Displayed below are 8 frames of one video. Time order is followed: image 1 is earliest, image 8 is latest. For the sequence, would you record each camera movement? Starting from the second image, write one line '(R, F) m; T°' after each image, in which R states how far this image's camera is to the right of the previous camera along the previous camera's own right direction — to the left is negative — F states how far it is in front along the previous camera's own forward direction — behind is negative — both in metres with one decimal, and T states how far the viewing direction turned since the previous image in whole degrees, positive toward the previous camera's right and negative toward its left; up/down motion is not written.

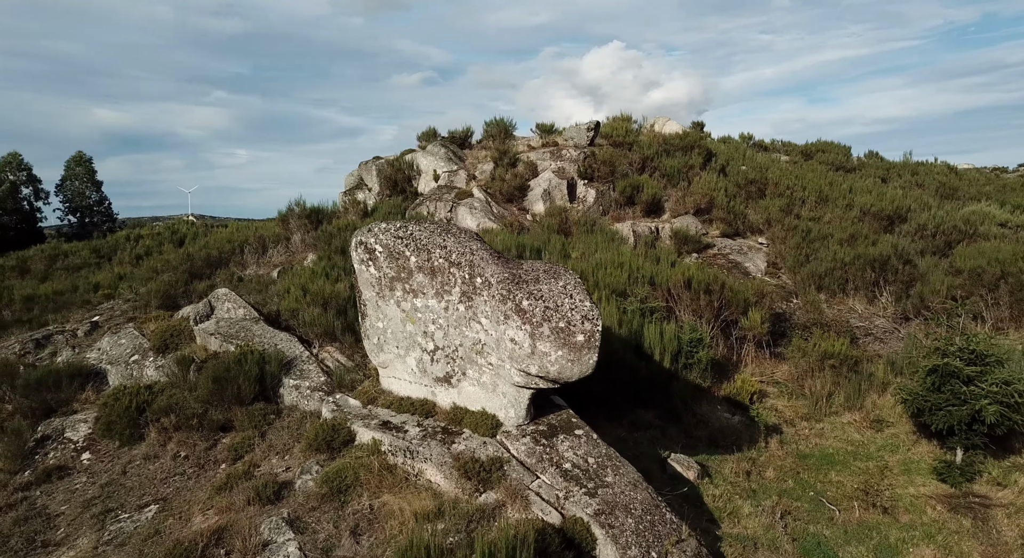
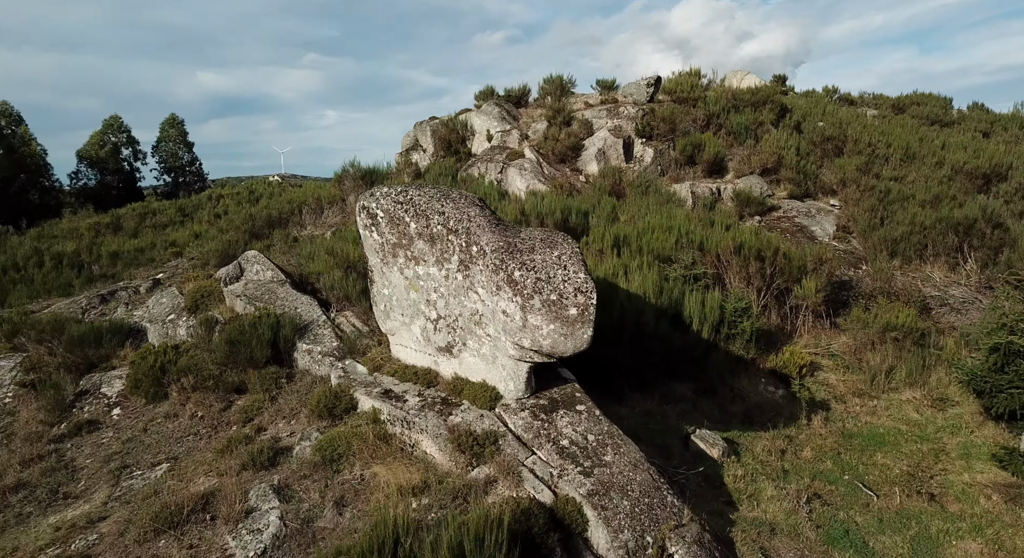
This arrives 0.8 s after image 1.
(+0.3, +0.2) m; -6°
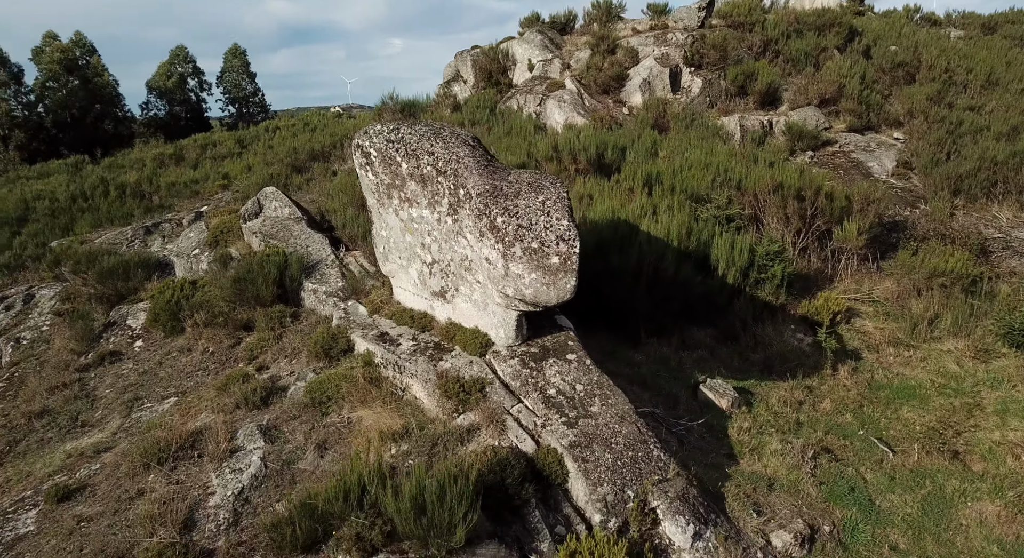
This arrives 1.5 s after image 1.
(+0.2, +0.1) m; -4°
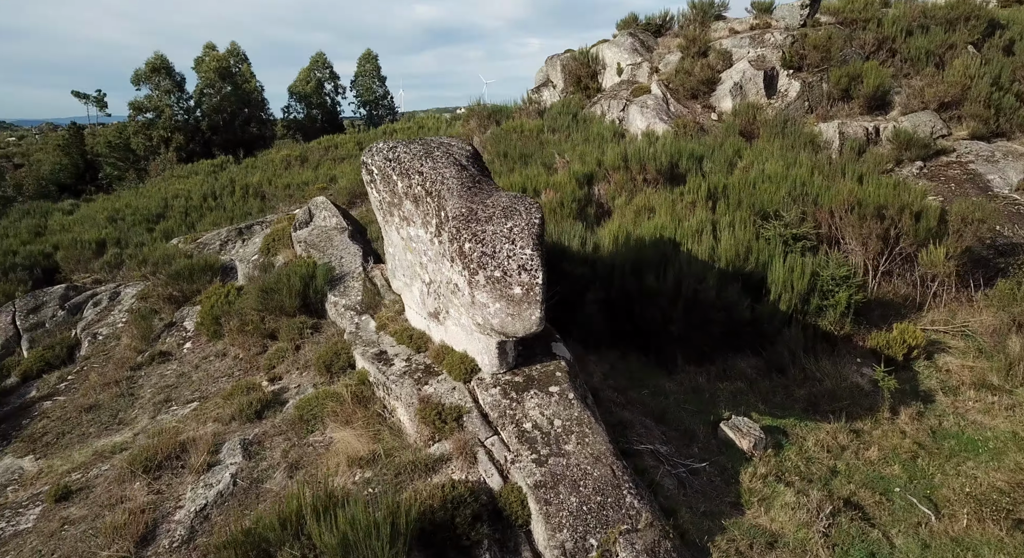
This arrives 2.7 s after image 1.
(+0.5, +0.1) m; -8°
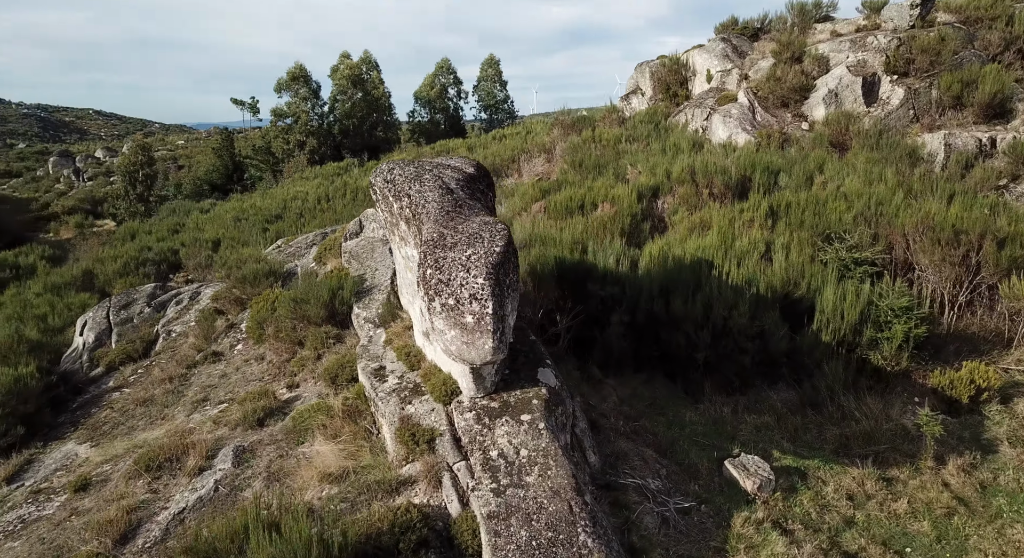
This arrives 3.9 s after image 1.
(+0.5, 0.0) m; -8°
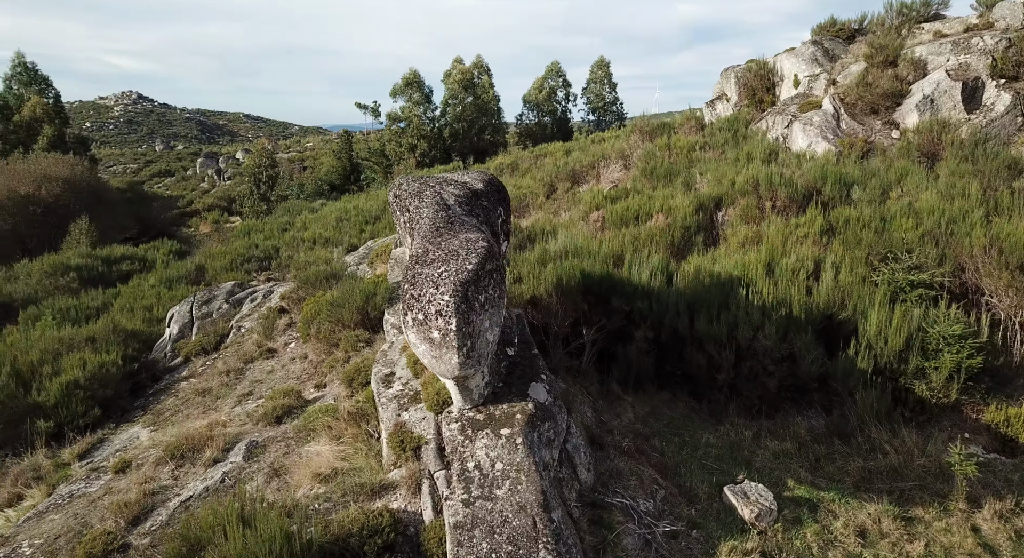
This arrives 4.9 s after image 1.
(+0.4, -0.1) m; -7°
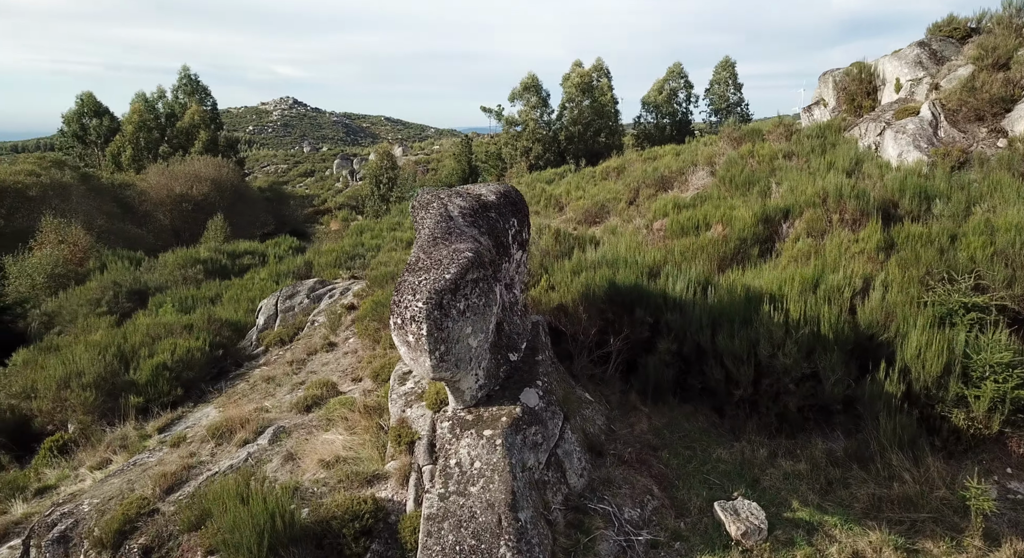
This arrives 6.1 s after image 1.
(+0.4, -0.2) m; -7°
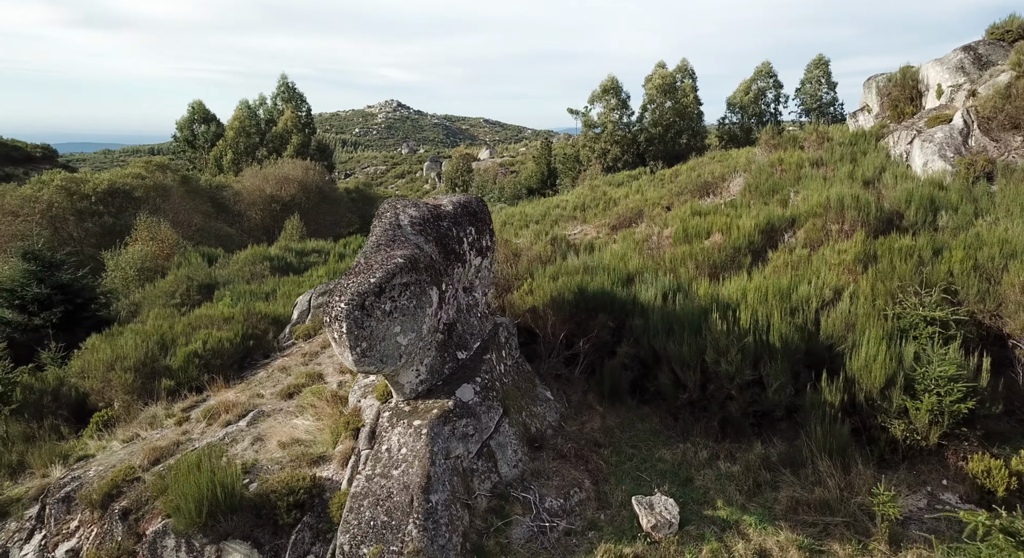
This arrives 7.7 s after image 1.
(+0.5, -0.3) m; -2°
